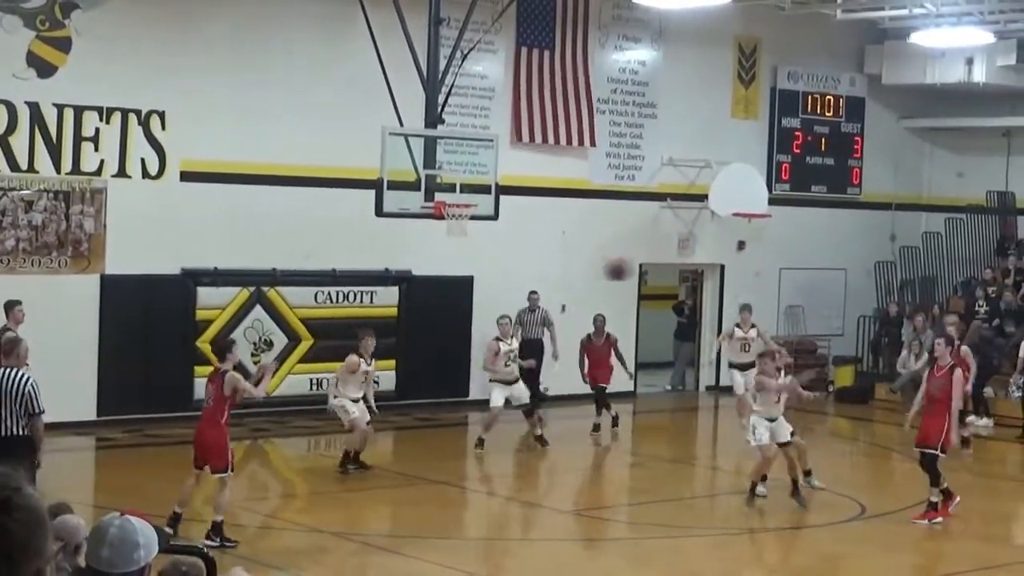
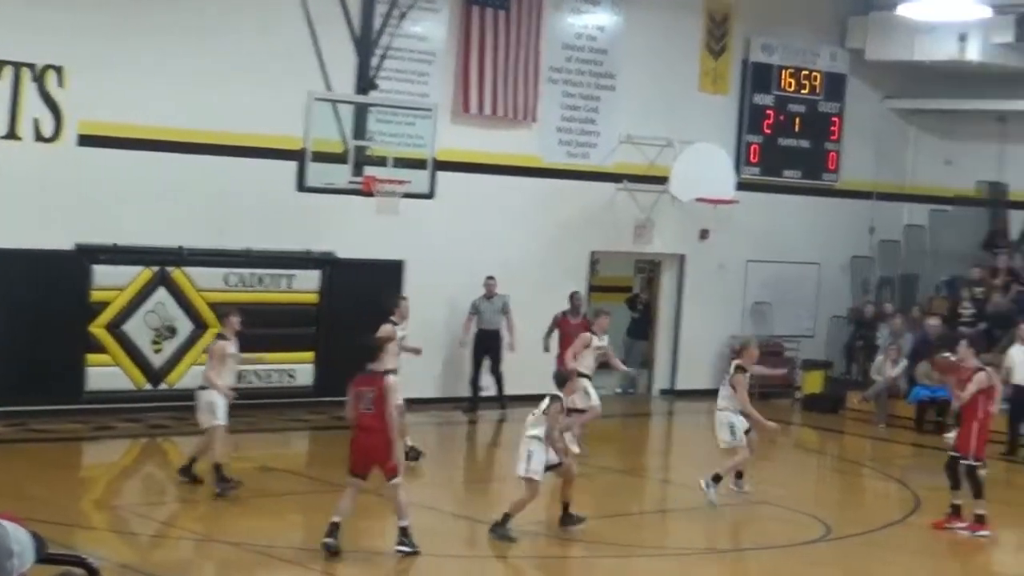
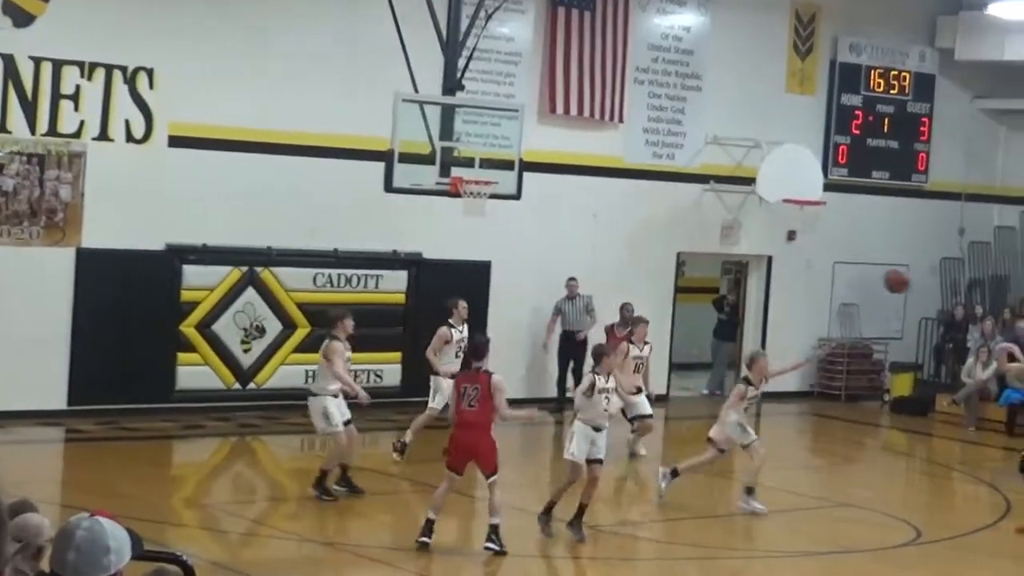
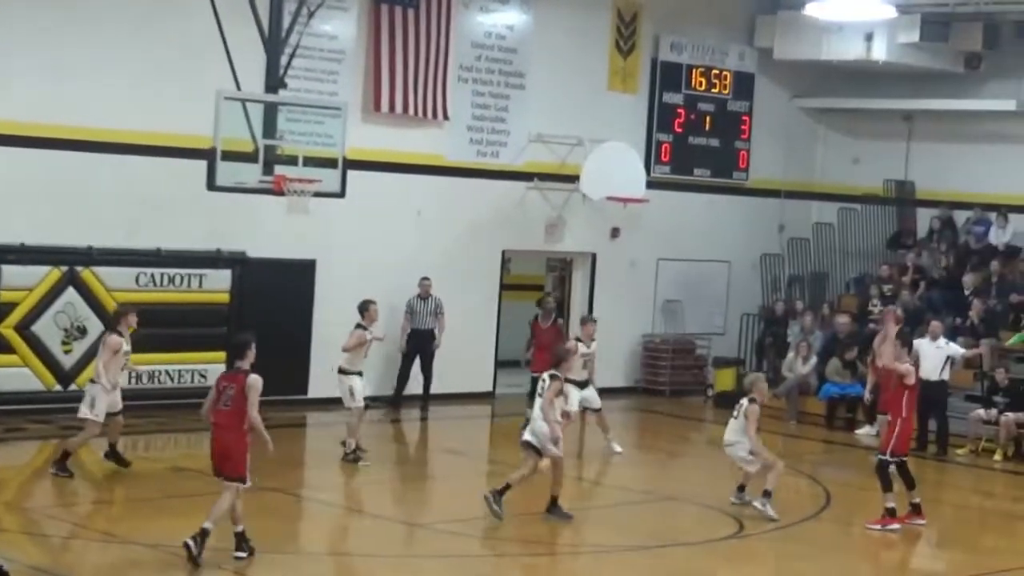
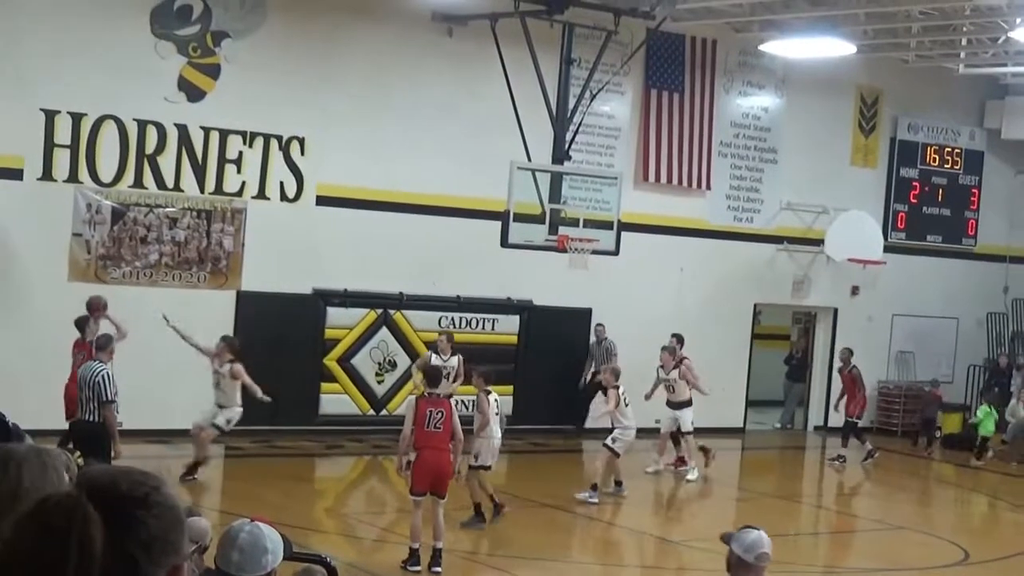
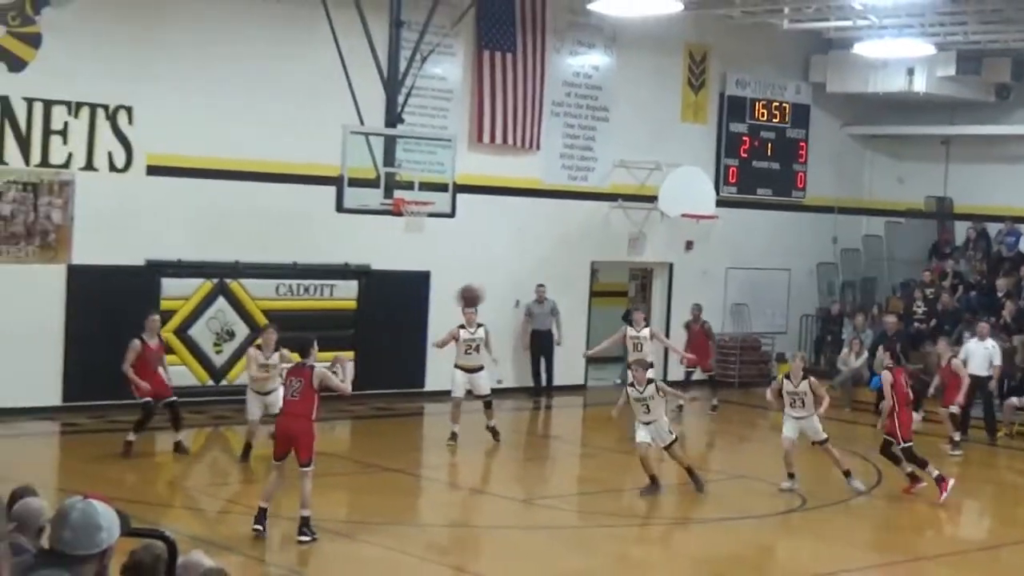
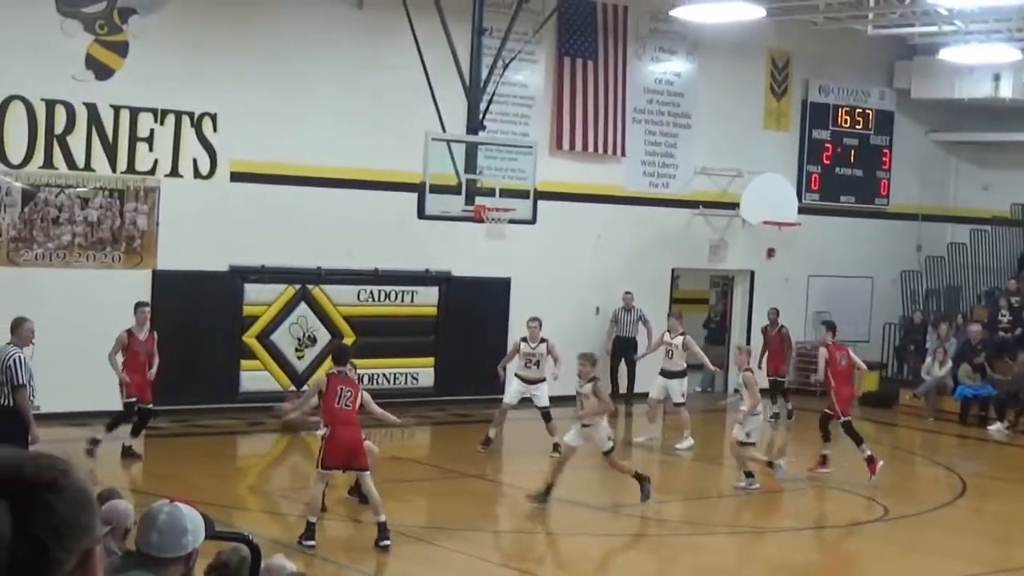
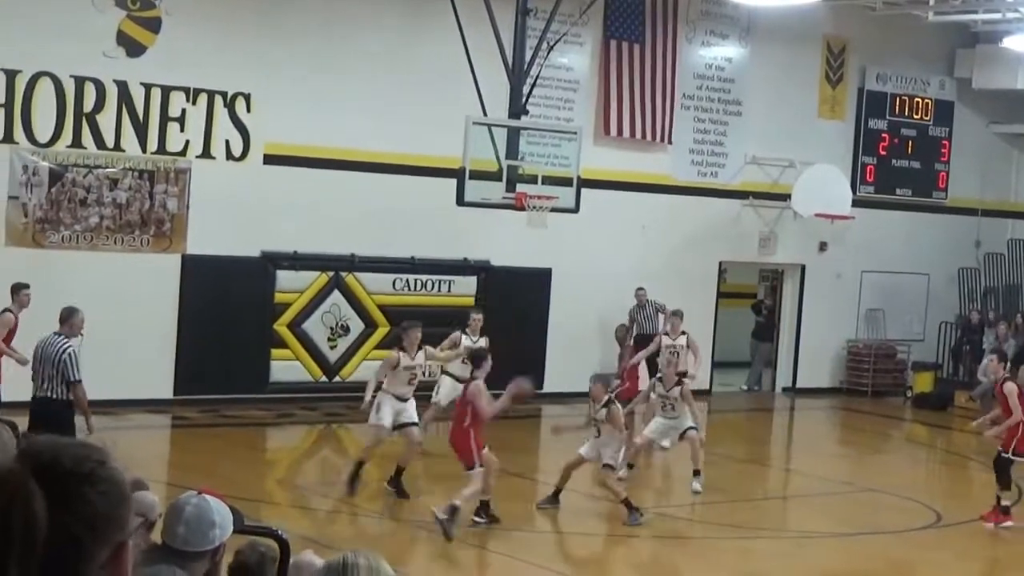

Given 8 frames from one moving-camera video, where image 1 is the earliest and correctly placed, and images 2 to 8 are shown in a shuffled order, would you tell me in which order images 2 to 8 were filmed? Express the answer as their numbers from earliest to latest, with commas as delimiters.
8, 3, 2, 4, 6, 7, 5
